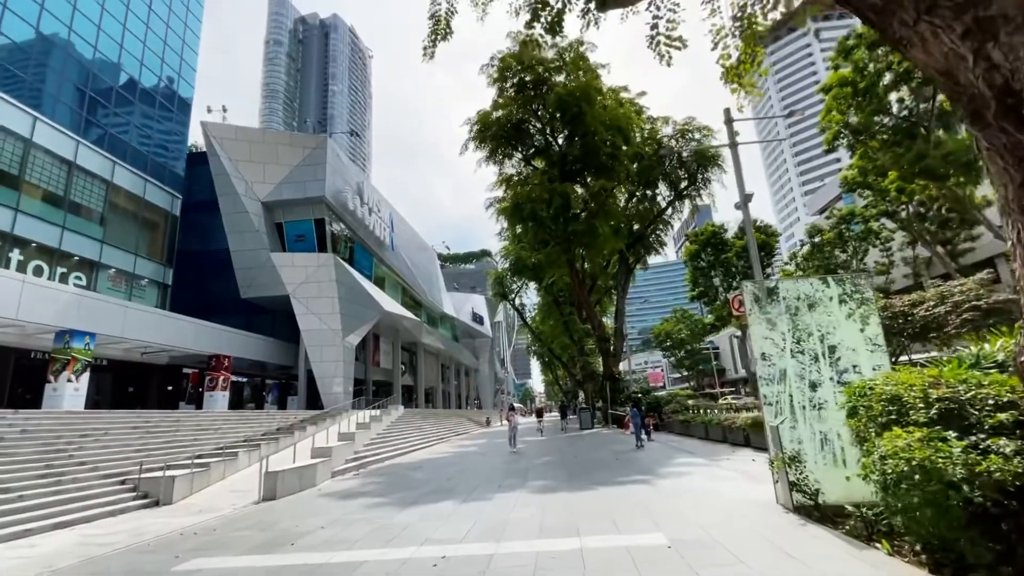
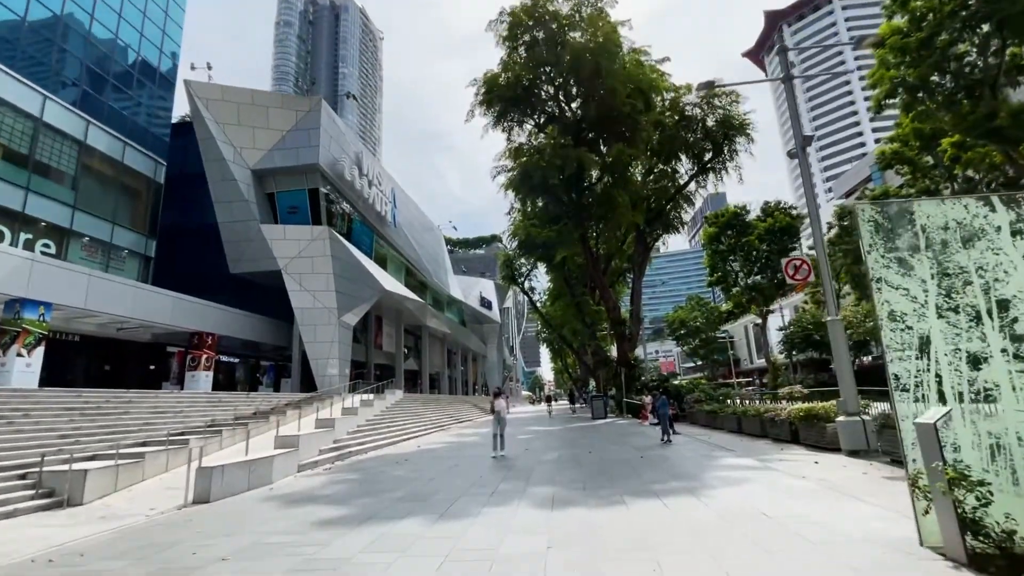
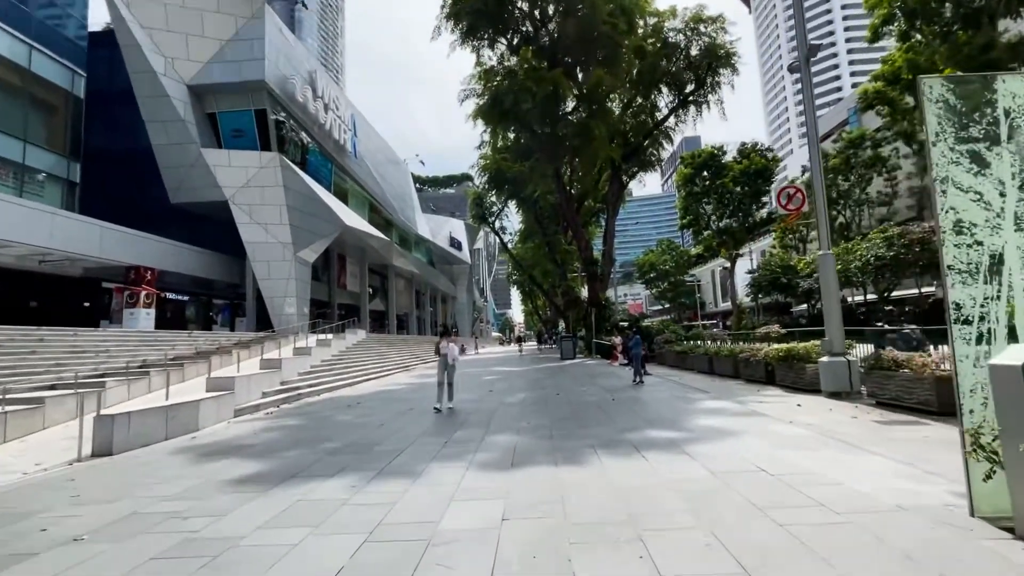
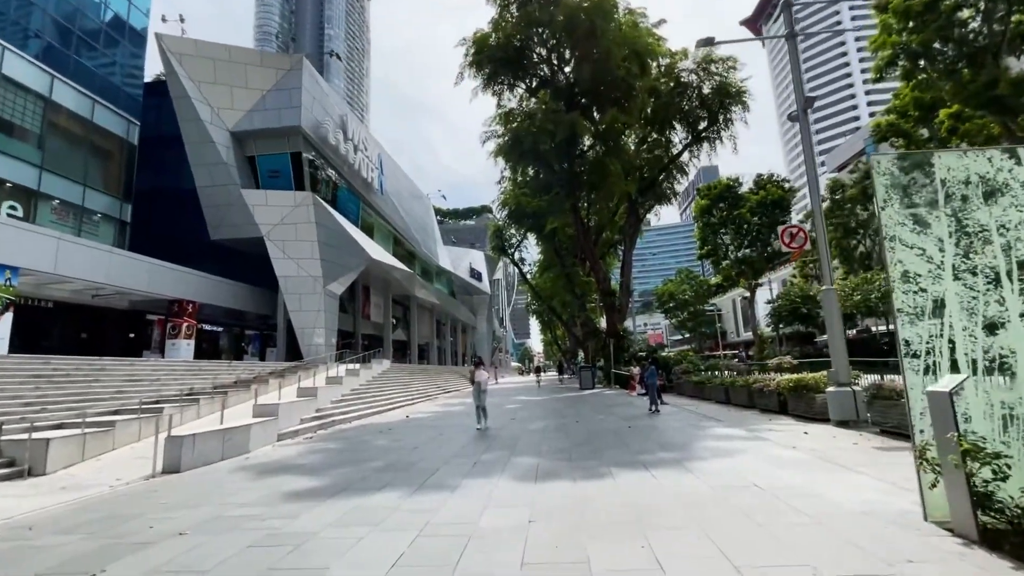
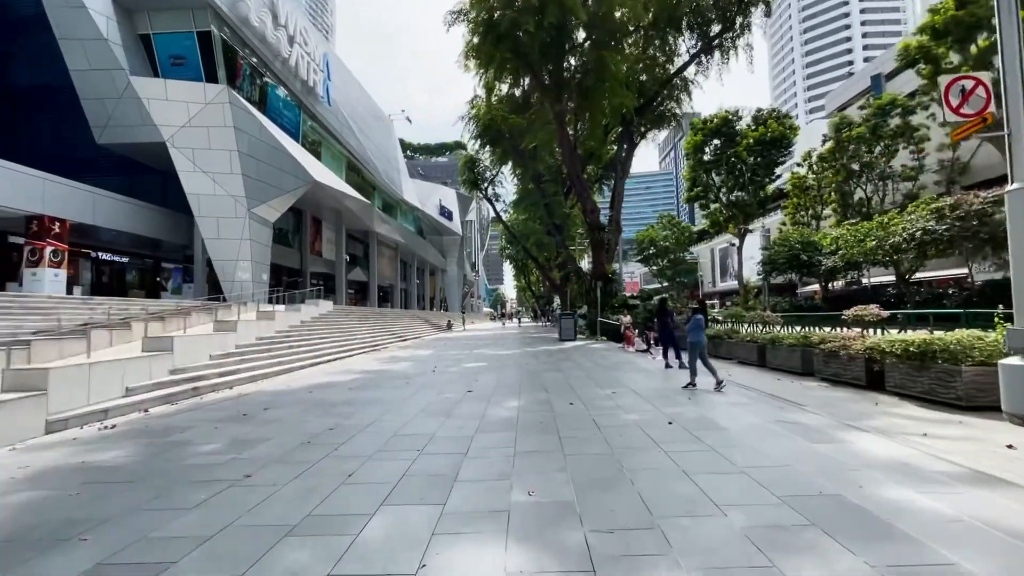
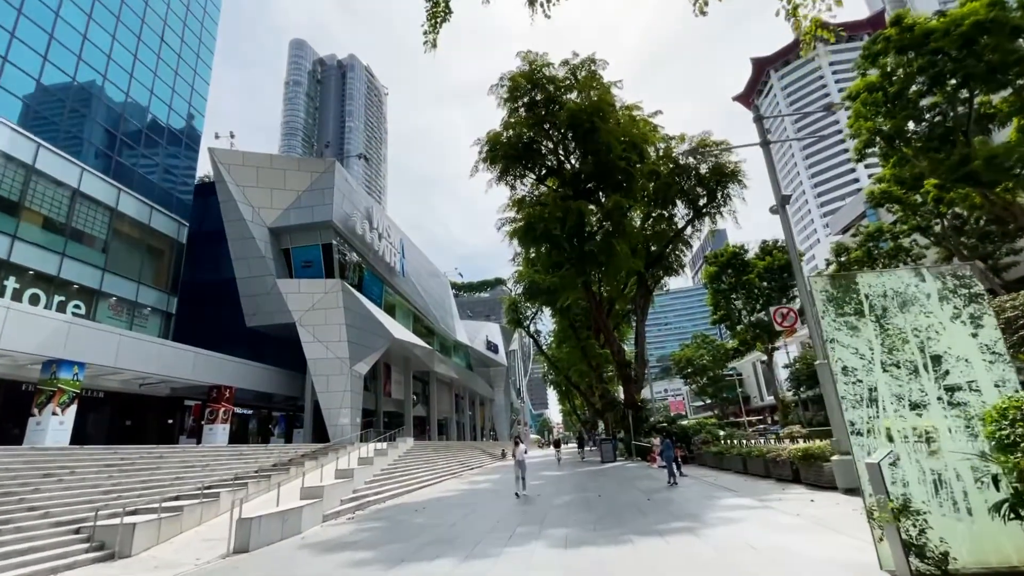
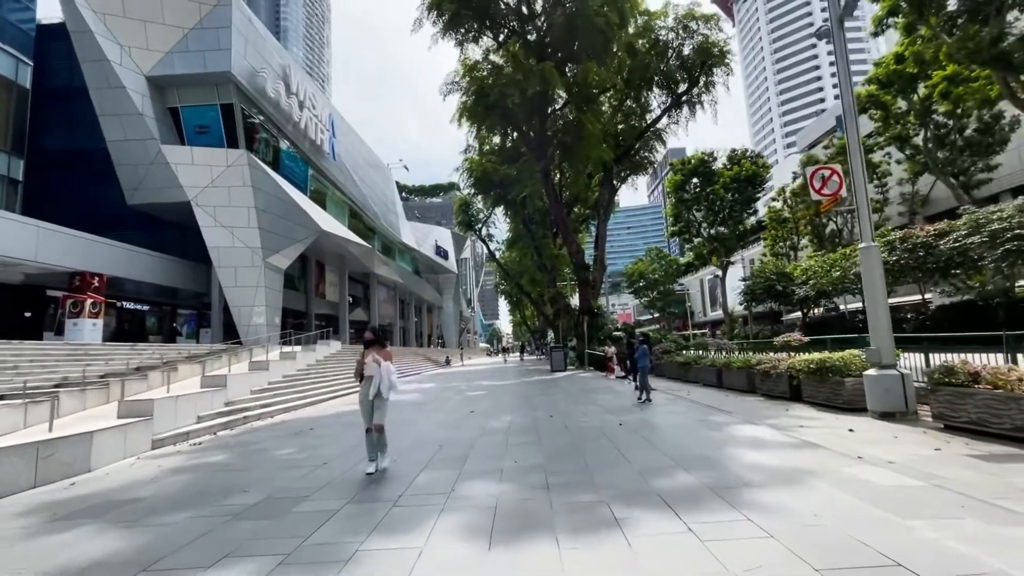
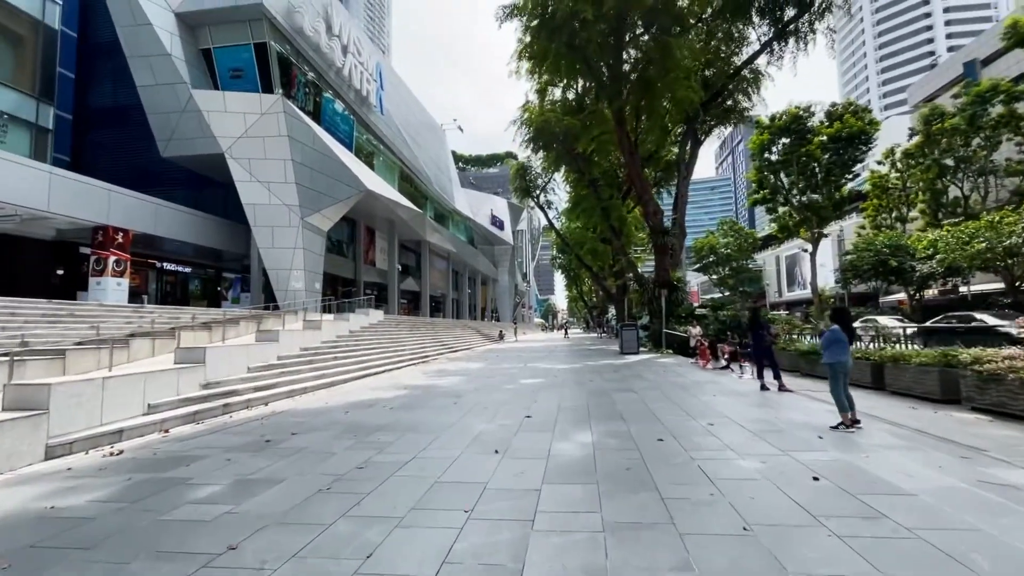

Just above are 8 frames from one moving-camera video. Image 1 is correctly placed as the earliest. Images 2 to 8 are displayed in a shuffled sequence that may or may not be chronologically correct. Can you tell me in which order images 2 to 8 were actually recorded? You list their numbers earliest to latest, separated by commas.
6, 2, 4, 3, 7, 5, 8
